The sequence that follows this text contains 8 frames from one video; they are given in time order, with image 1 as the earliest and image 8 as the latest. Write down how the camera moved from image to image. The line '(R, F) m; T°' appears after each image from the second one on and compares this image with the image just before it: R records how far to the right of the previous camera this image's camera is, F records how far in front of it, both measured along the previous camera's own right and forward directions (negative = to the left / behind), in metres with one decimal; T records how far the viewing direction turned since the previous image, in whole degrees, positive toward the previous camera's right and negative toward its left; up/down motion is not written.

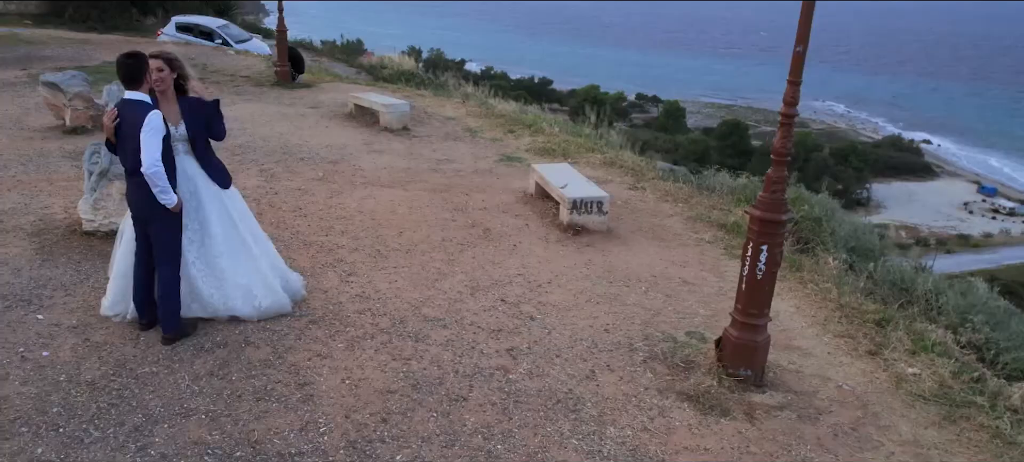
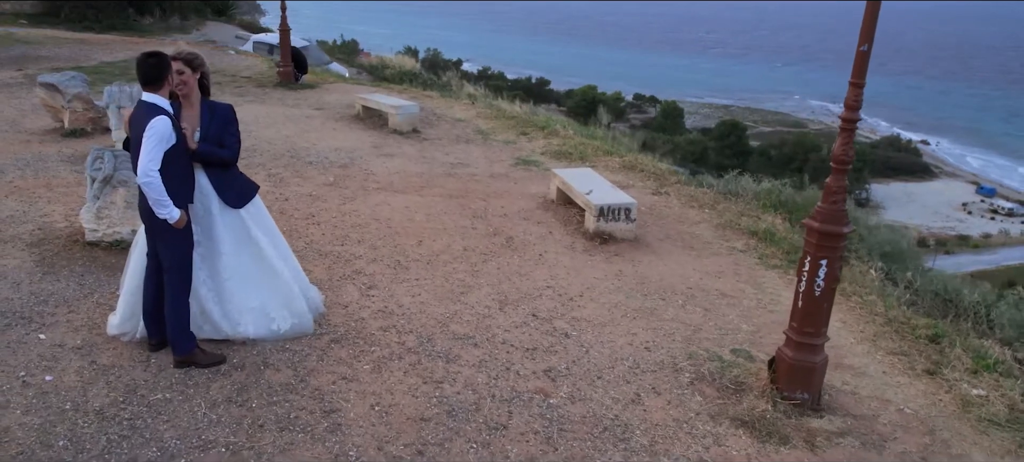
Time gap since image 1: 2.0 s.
(-0.2, +0.3) m; 0°
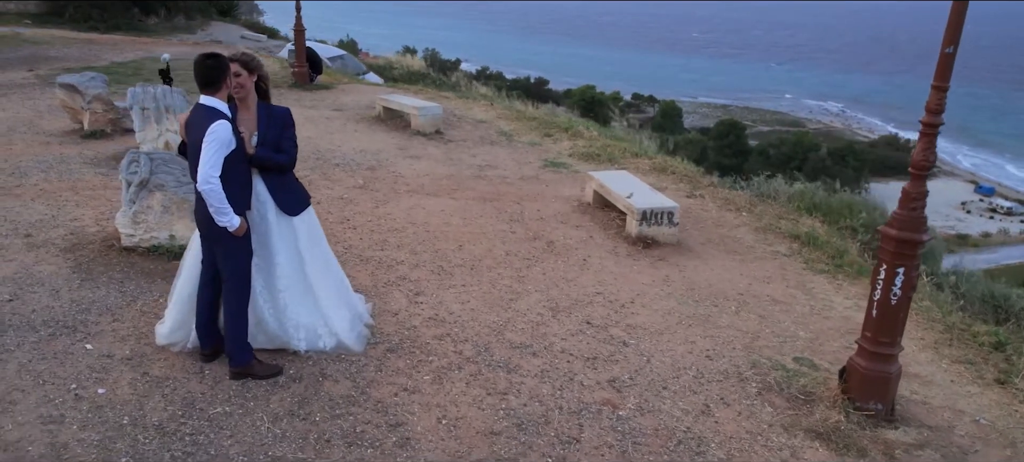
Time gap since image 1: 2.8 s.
(-0.4, +0.2) m; +1°
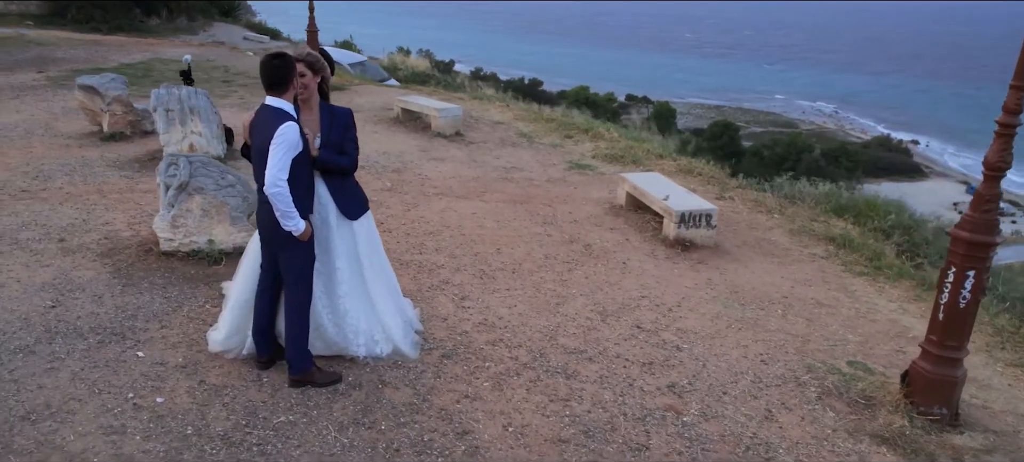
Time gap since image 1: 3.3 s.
(-0.4, +0.1) m; +1°
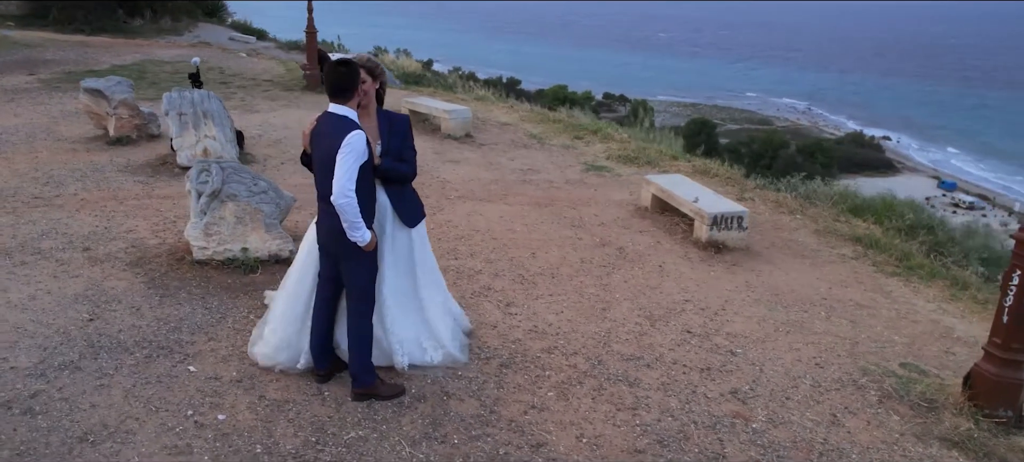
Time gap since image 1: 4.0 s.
(-0.4, +0.1) m; +2°
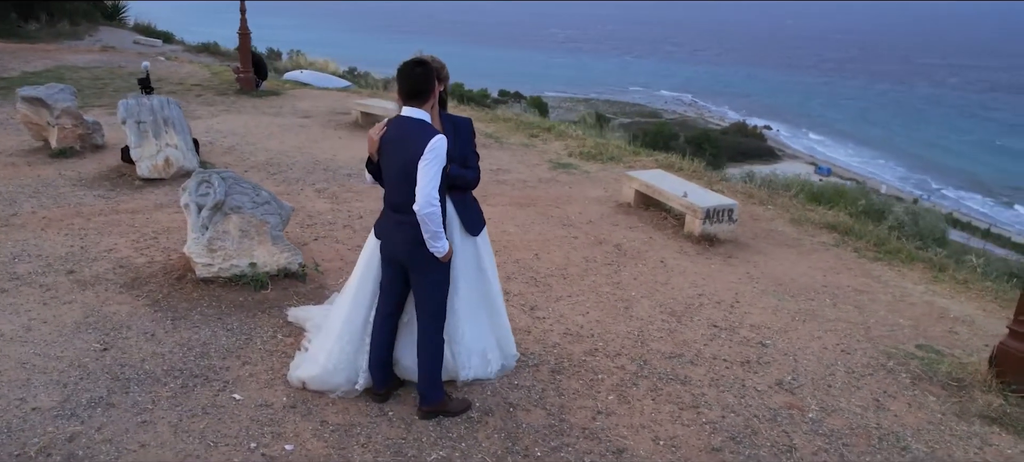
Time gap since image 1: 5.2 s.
(-0.8, +0.2) m; +7°
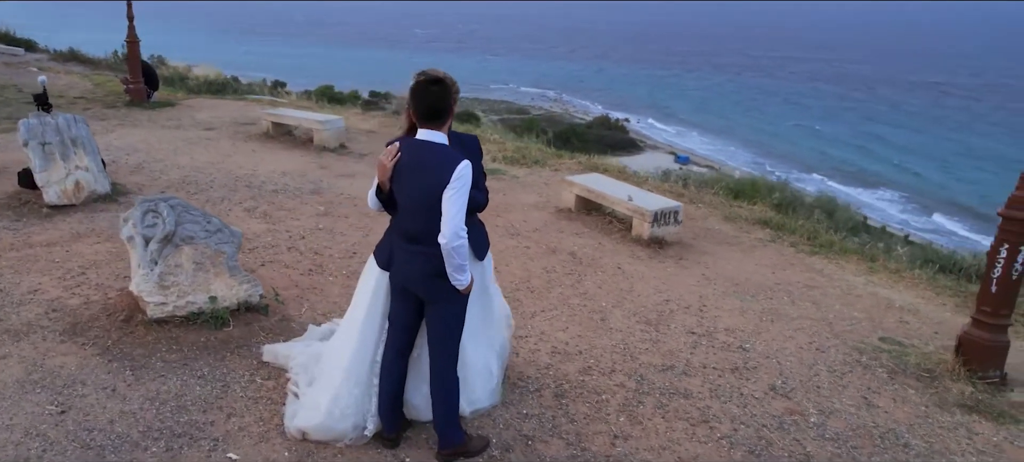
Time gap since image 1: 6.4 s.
(-0.6, +0.2) m; +9°
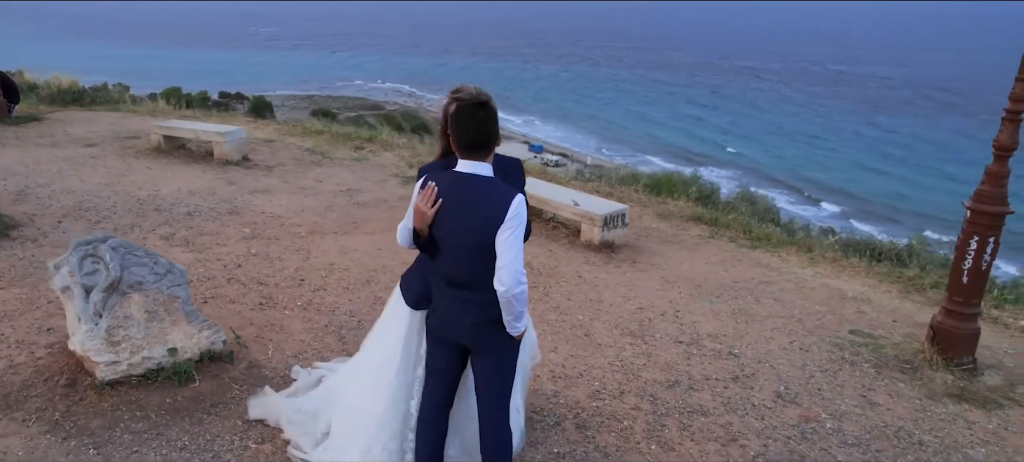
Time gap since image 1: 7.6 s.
(-0.7, +0.4) m; +10°
